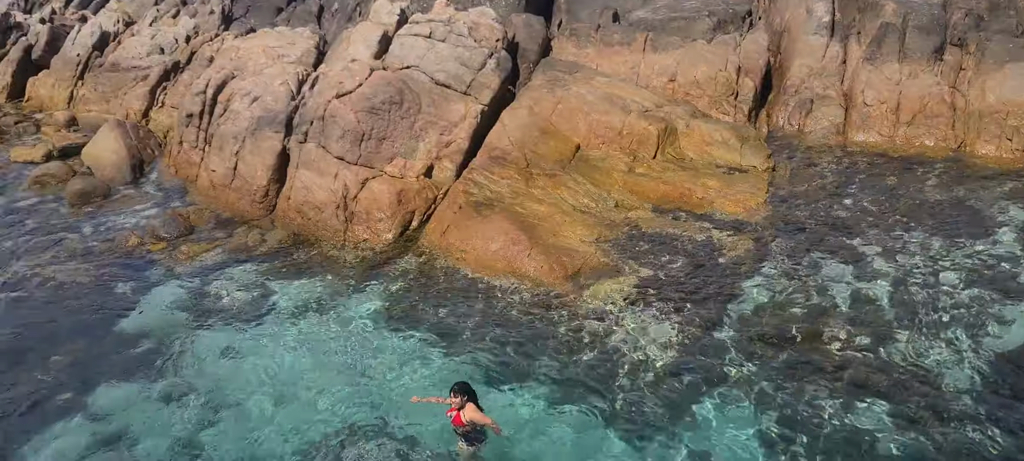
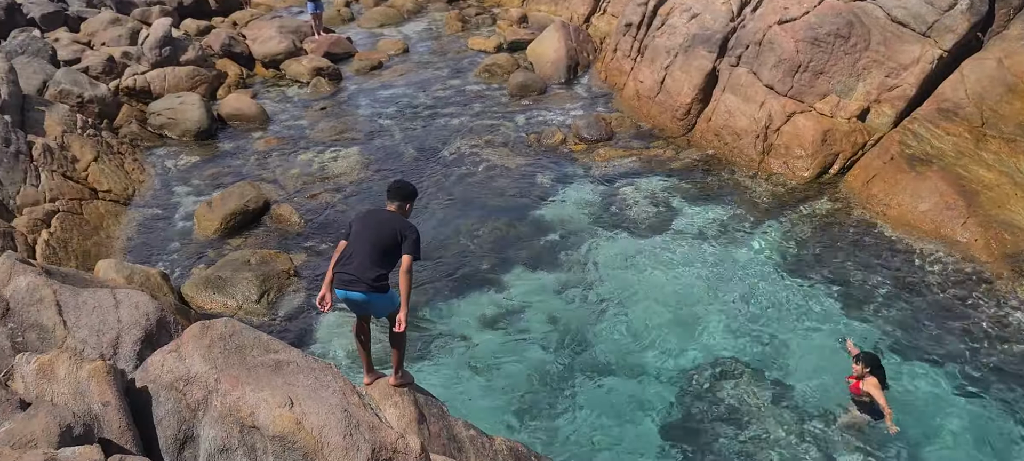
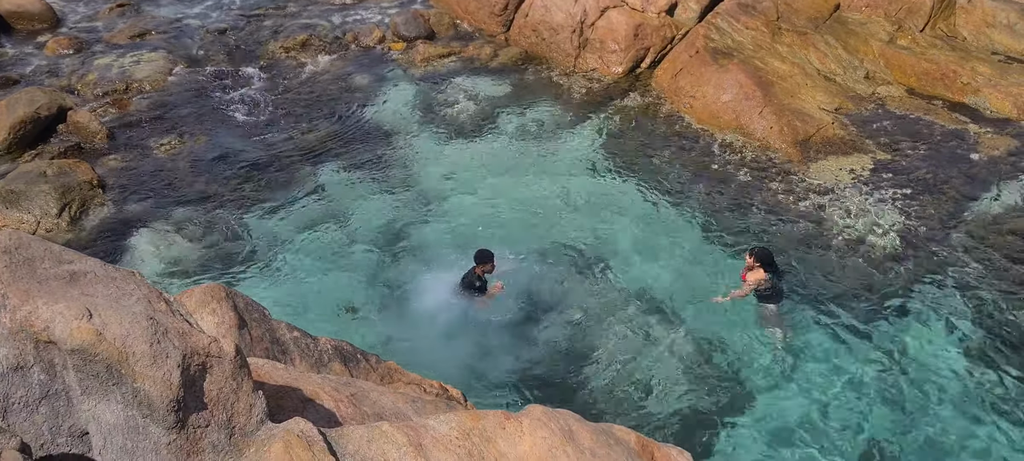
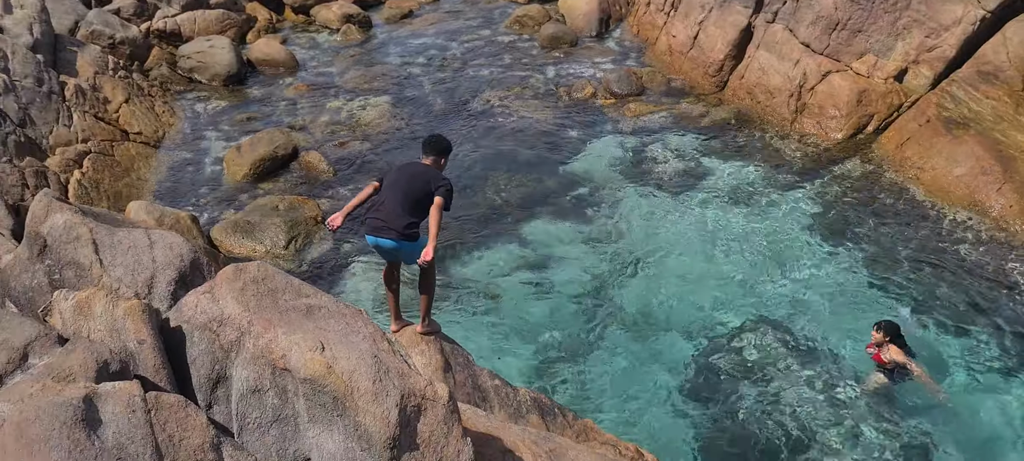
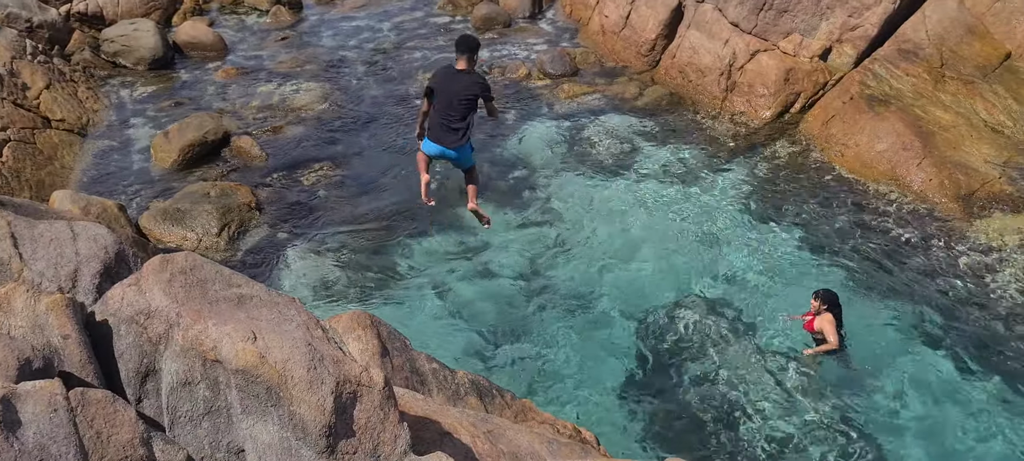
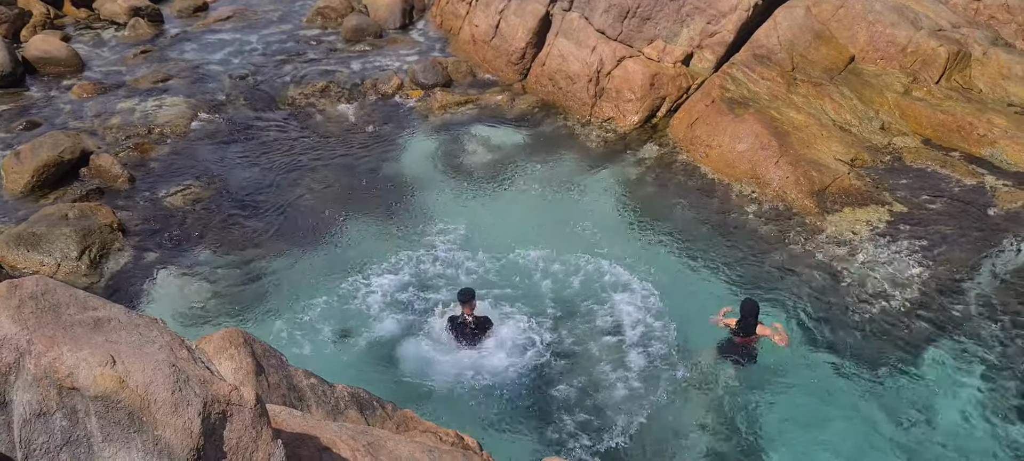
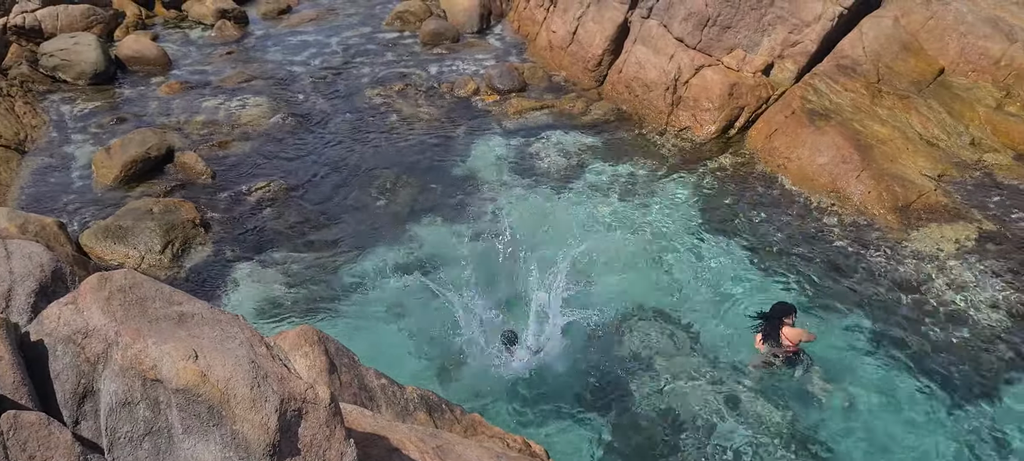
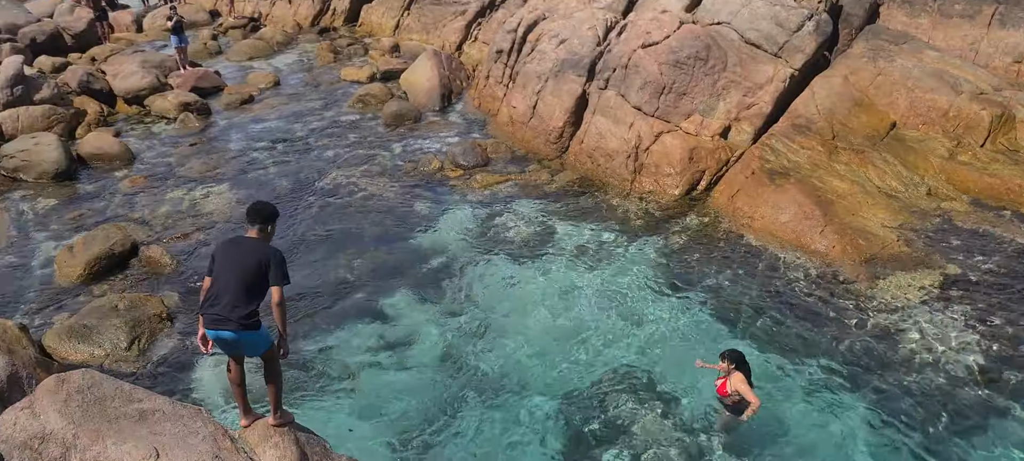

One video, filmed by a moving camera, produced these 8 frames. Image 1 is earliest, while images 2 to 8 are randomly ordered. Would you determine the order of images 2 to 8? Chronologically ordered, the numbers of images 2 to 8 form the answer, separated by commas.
8, 2, 4, 5, 7, 6, 3
